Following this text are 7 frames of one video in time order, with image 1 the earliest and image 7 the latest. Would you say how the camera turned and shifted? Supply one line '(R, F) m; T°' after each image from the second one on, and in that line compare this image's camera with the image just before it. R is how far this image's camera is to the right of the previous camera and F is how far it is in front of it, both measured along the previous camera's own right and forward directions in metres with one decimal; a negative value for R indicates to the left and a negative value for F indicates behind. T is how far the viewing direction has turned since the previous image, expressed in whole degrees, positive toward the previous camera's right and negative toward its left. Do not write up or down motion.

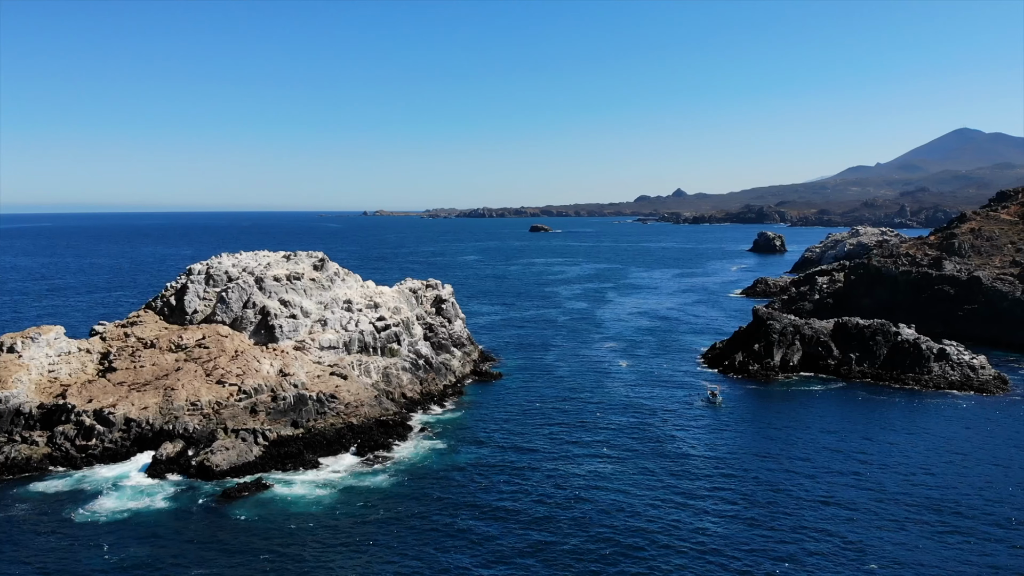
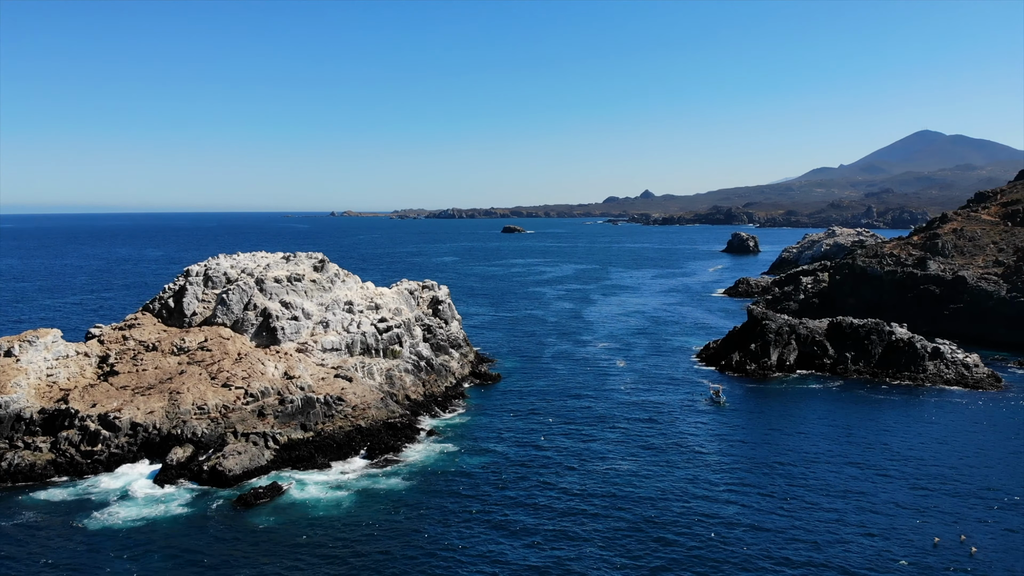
(-1.5, +0.2) m; +2°
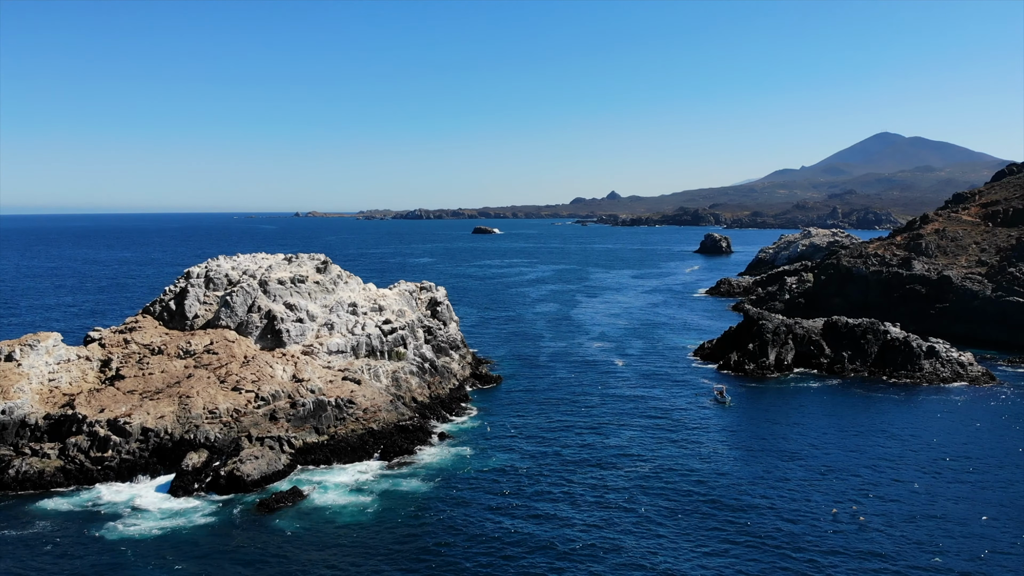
(-1.7, +0.2) m; +2°
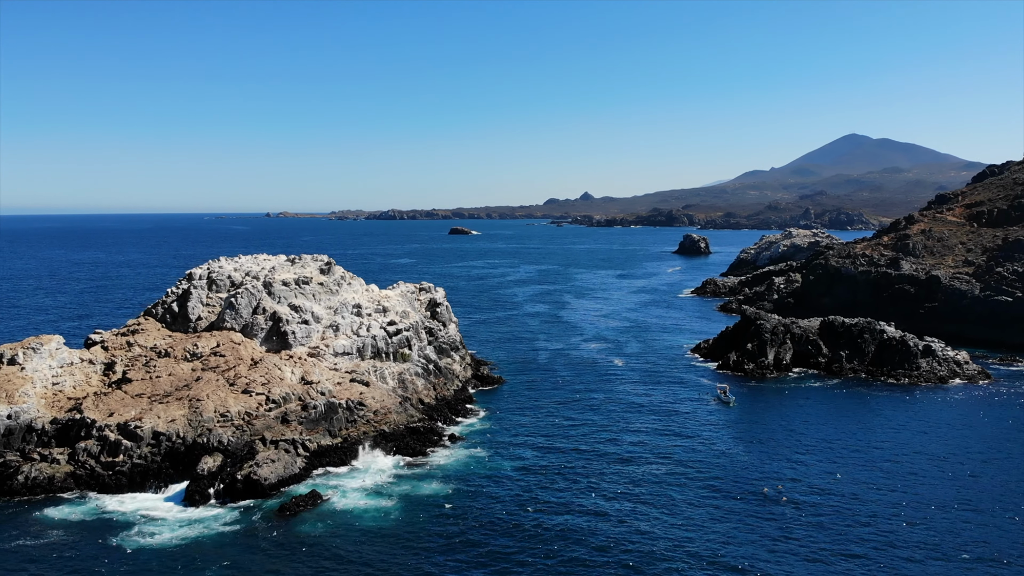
(-1.4, +0.1) m; +1°
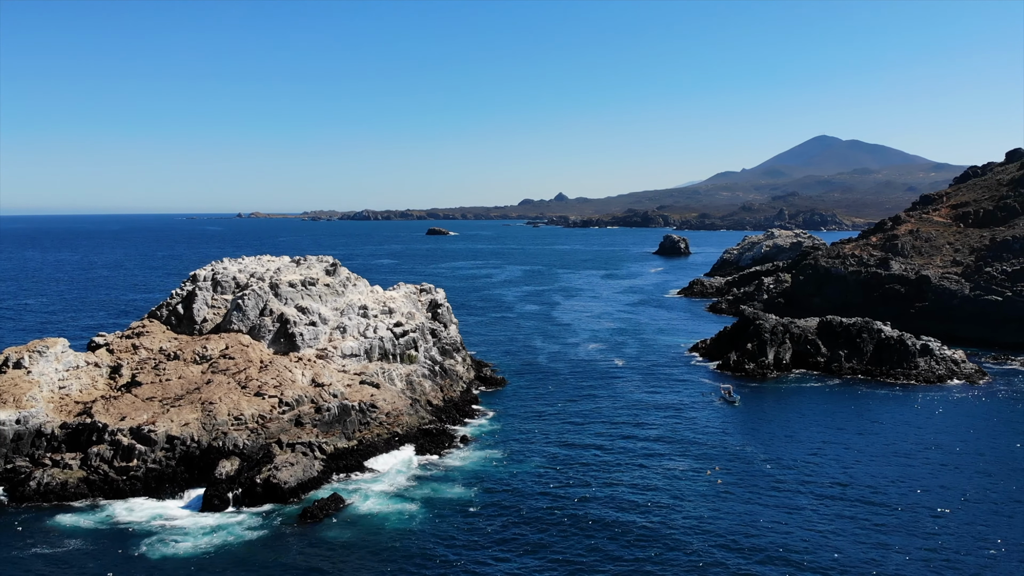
(-1.5, +0.1) m; +1°
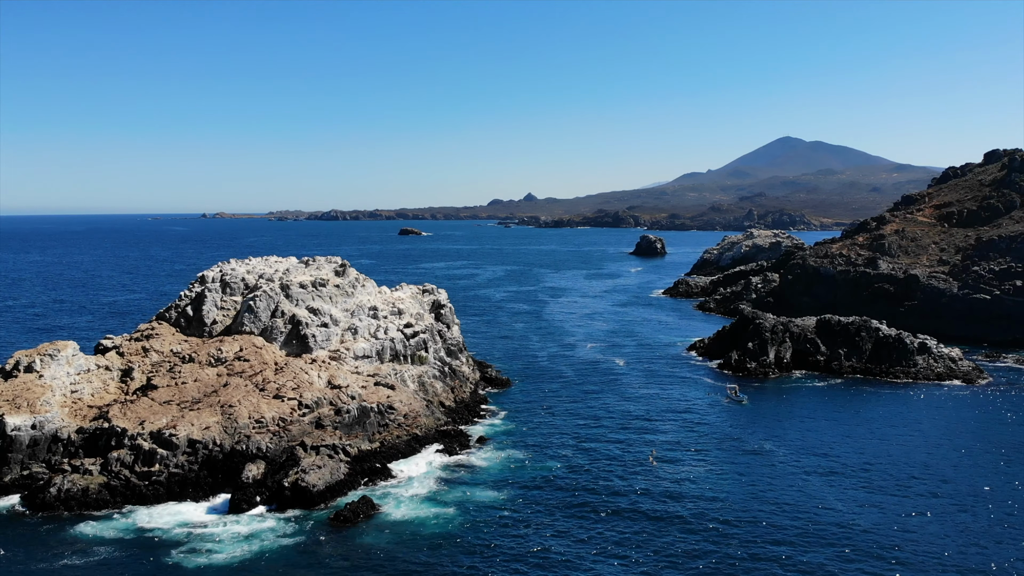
(-1.9, +0.1) m; +2°
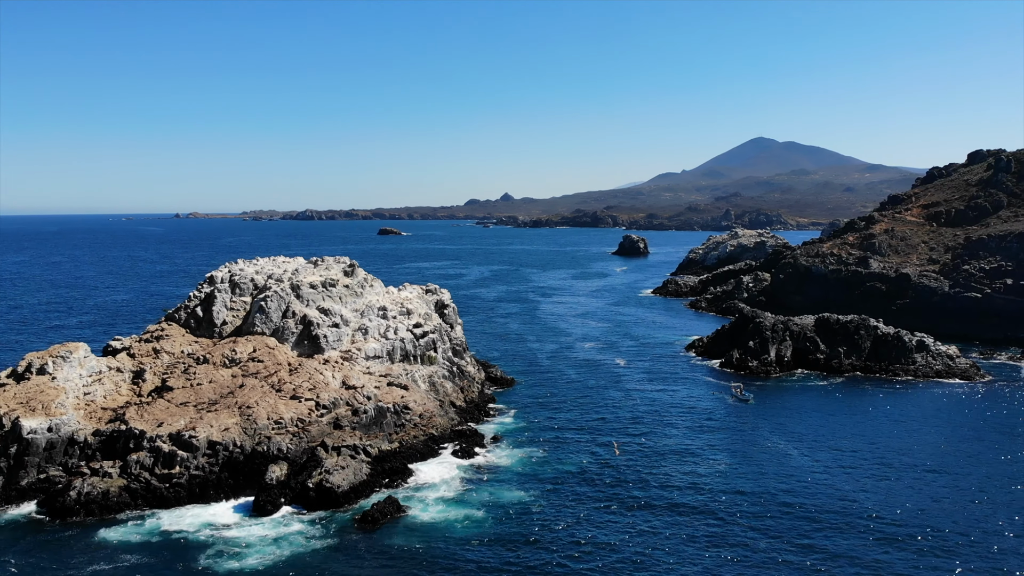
(-1.5, -0.1) m; +1°
